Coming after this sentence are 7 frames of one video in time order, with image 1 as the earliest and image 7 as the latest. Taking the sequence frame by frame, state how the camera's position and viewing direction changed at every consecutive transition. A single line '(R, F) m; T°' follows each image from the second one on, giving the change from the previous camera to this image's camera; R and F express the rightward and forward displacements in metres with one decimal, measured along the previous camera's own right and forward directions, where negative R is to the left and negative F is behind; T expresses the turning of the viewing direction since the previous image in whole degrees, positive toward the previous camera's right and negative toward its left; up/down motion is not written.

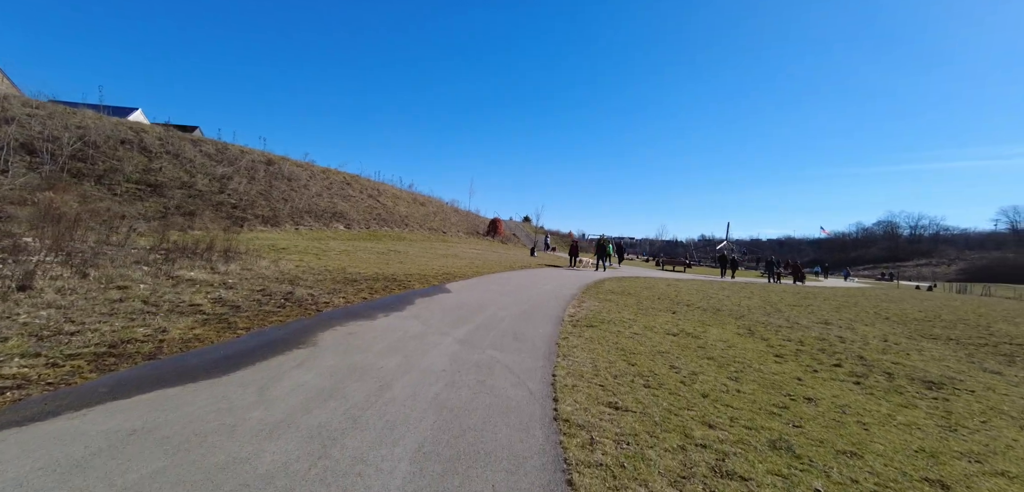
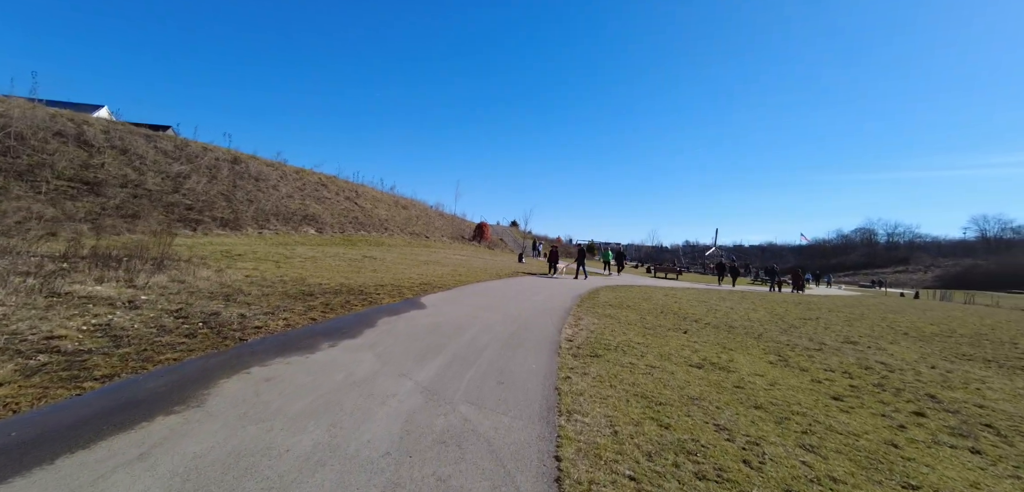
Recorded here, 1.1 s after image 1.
(0.0, +1.4) m; +2°
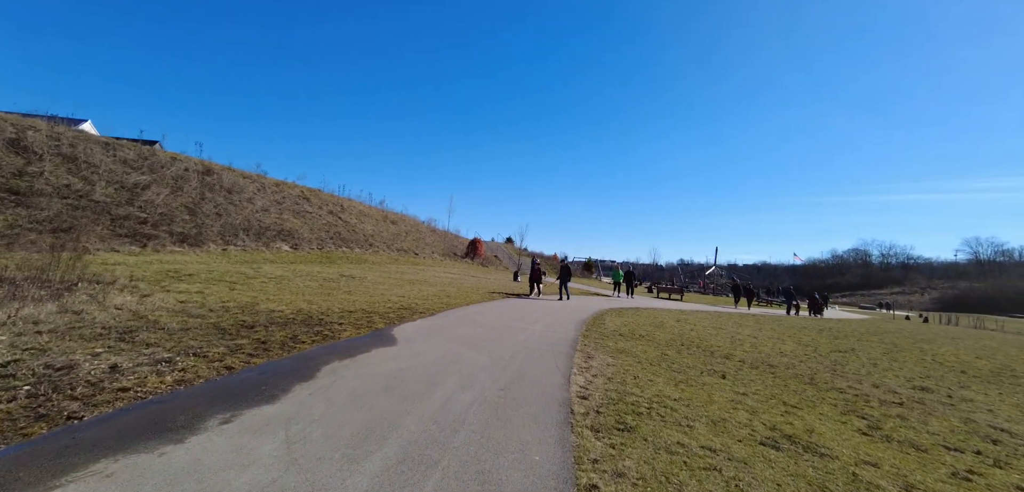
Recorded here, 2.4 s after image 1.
(0.0, +1.7) m; +1°
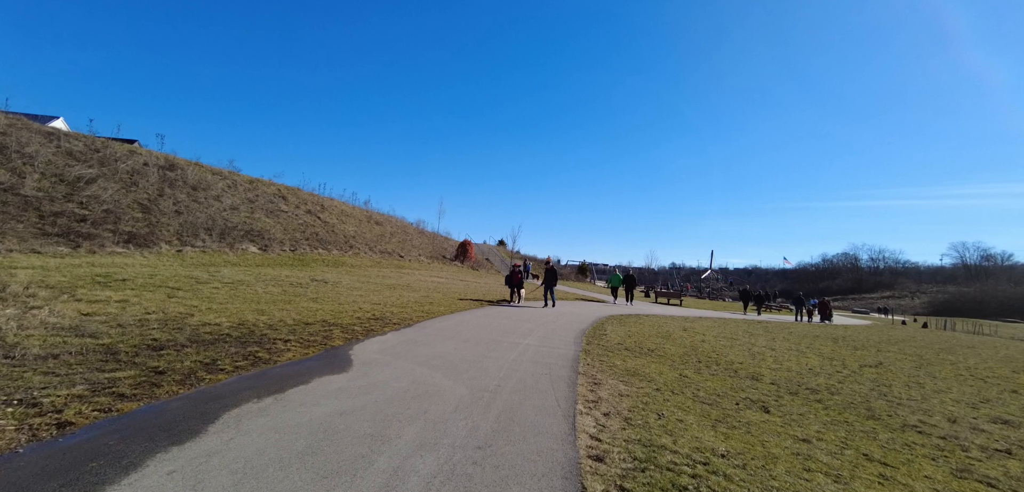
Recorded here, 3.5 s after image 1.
(+0.1, +1.5) m; +1°
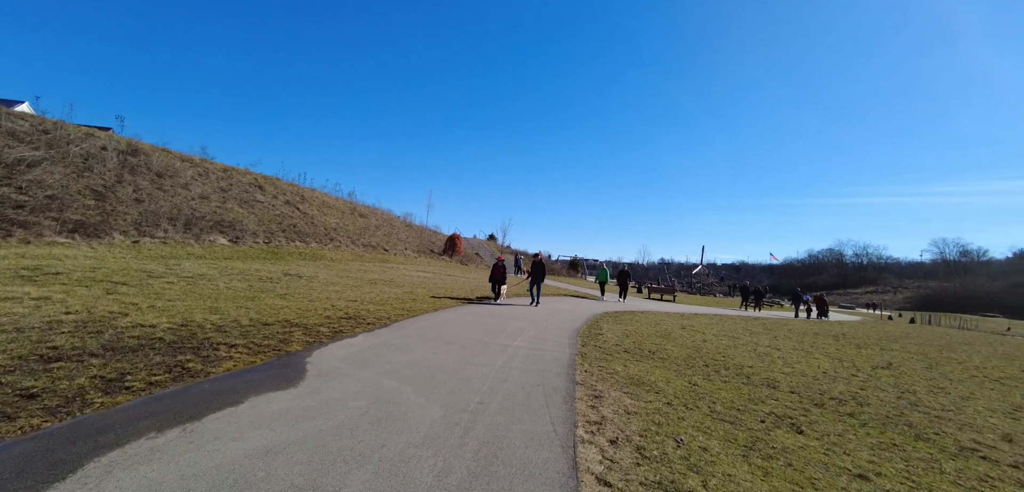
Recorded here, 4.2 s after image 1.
(0.0, +1.0) m; +1°
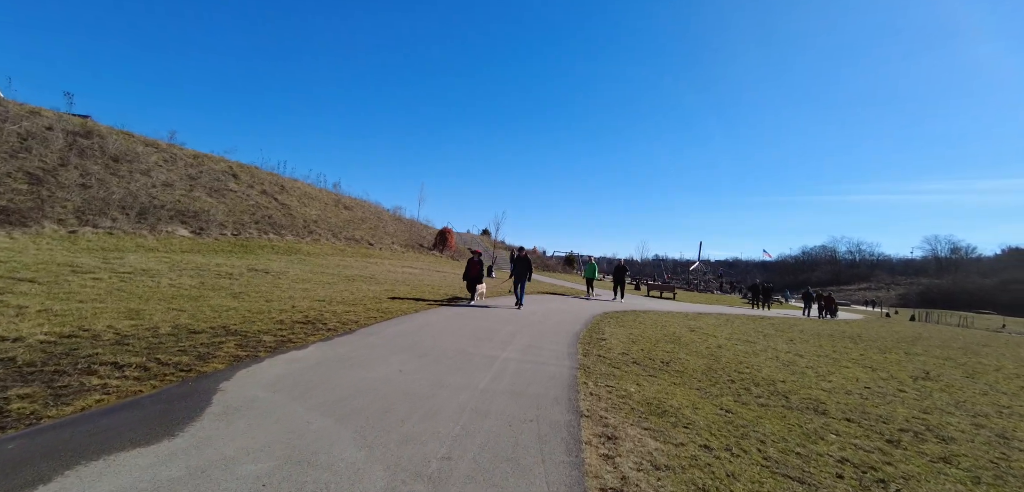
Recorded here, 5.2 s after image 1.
(+0.1, +1.4) m; +1°
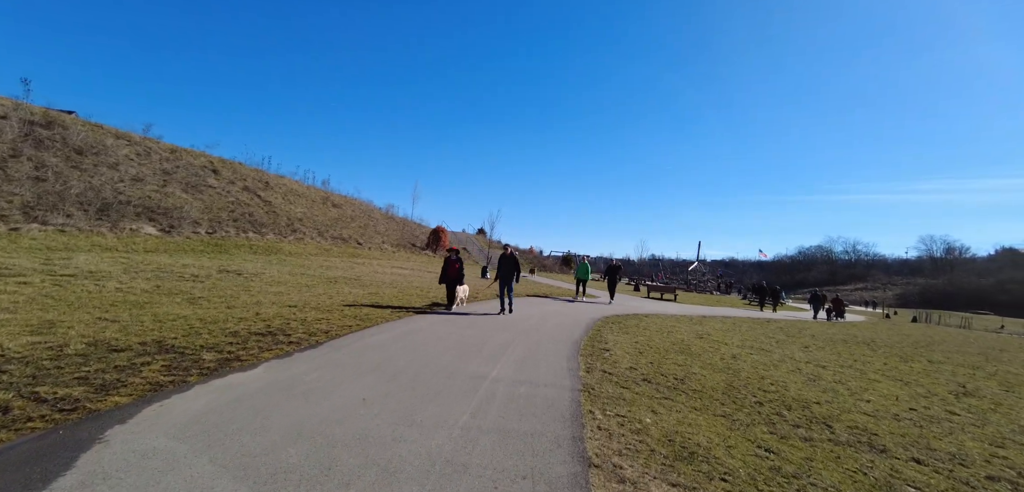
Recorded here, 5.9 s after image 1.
(+0.1, +1.0) m; 0°
